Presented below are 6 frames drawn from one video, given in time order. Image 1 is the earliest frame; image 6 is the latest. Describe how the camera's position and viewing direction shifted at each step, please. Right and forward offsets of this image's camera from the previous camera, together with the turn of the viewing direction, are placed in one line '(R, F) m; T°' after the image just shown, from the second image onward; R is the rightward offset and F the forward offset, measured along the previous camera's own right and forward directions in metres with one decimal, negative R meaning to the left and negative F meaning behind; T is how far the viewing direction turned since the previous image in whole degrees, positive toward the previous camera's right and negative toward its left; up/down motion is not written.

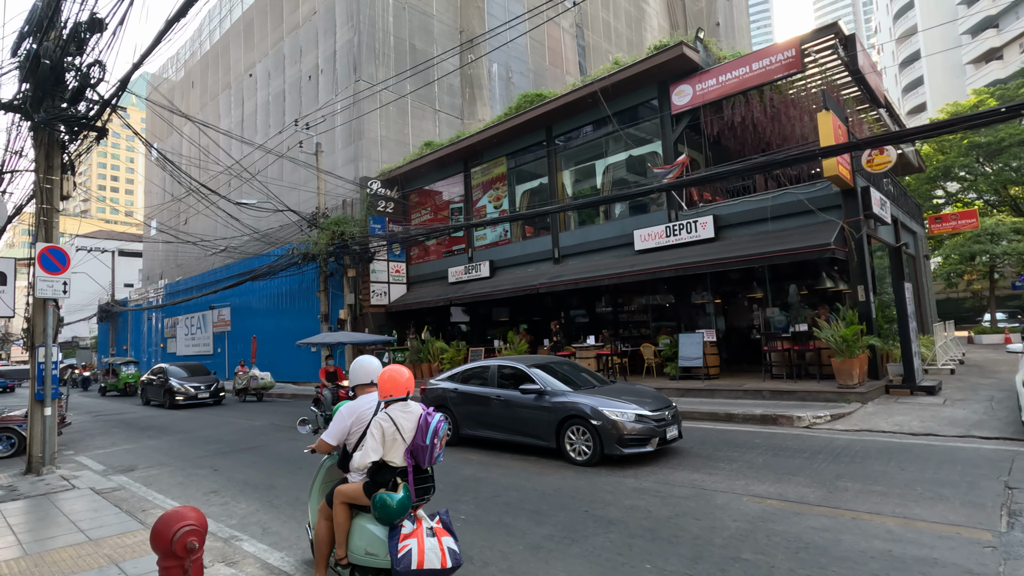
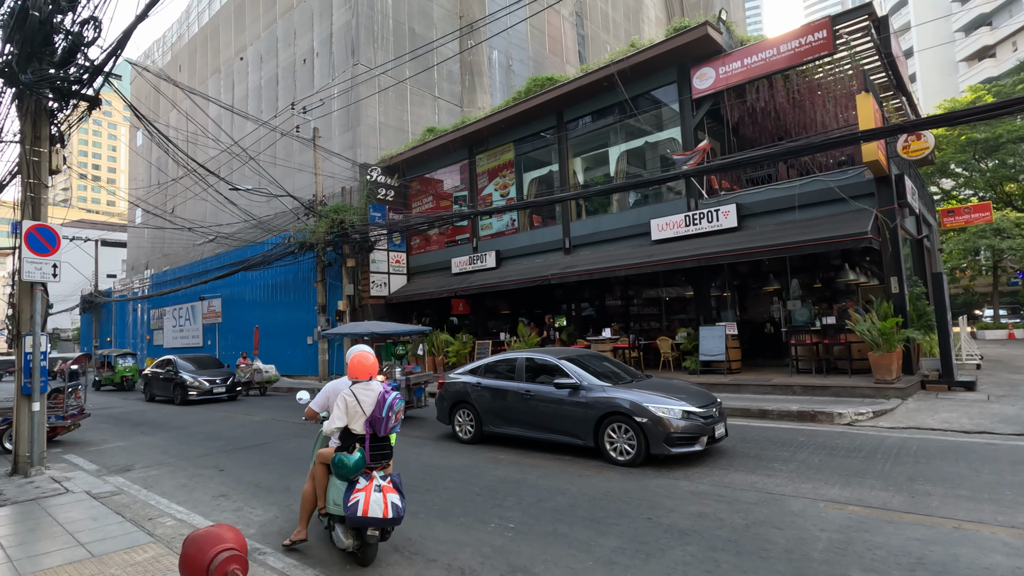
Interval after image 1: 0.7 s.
(-0.6, +0.6) m; +1°
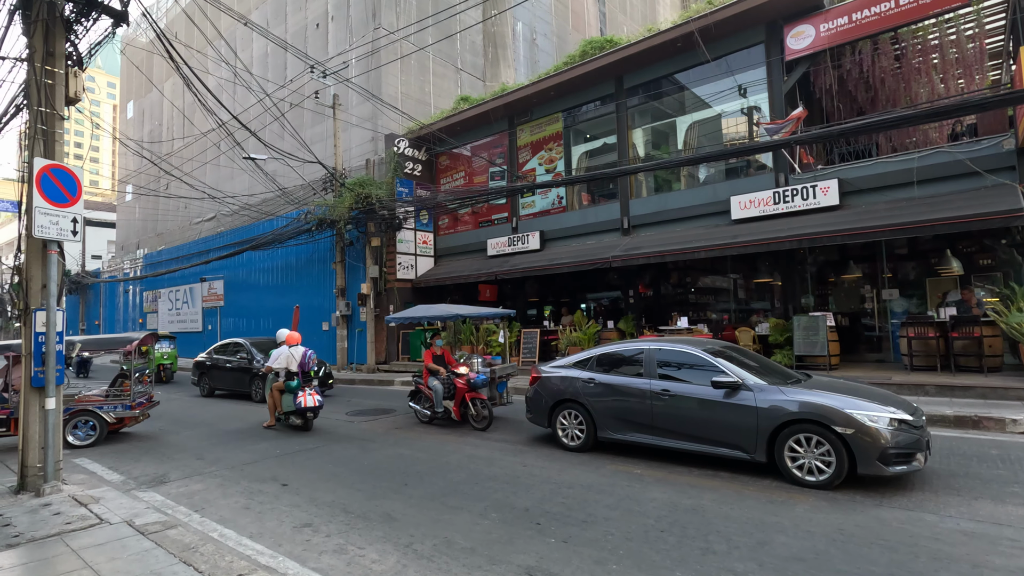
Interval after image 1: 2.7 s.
(-1.7, +1.5) m; +1°
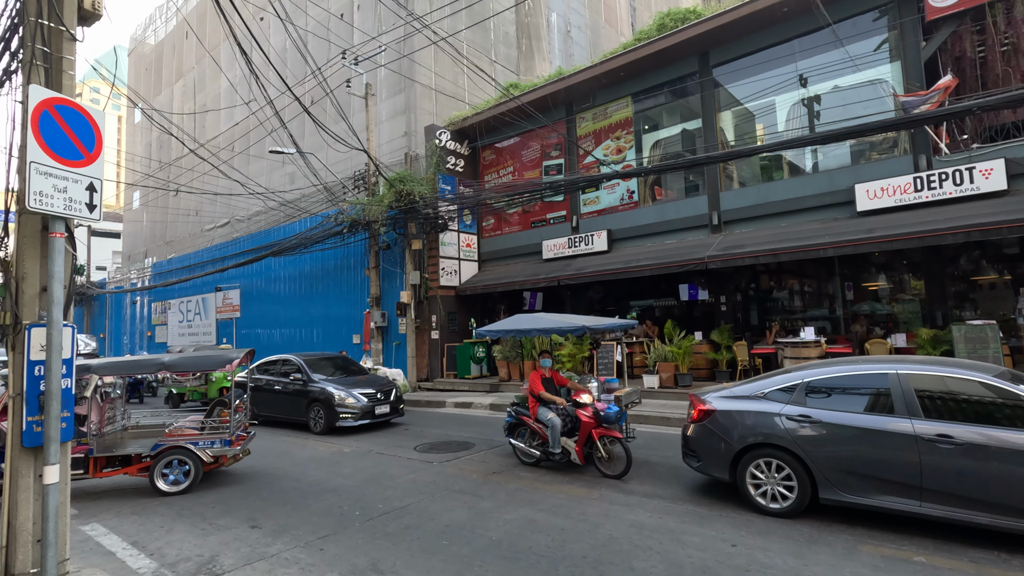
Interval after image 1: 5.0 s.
(-1.7, +1.9) m; 0°
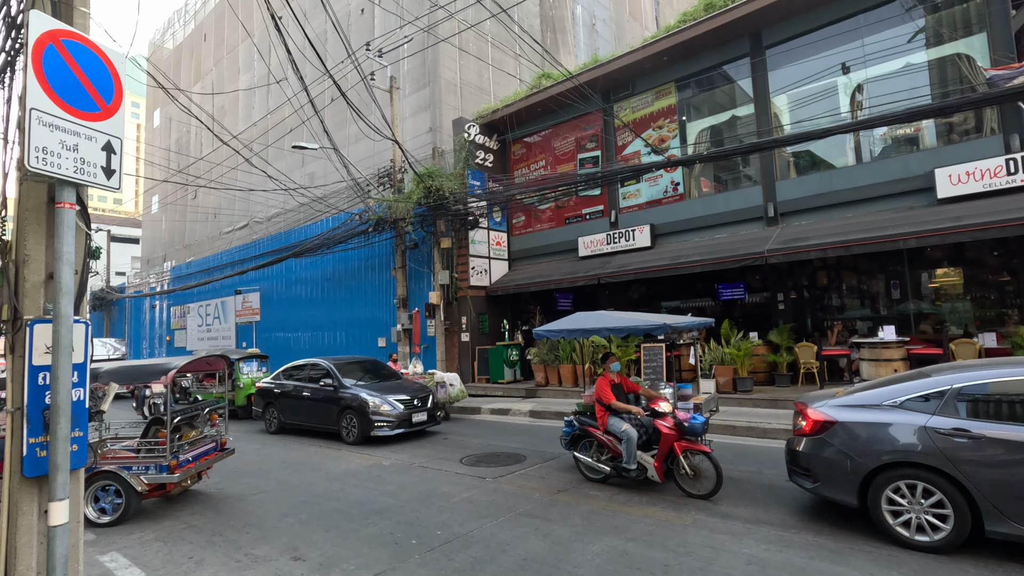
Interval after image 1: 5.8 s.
(-0.6, +0.8) m; -1°
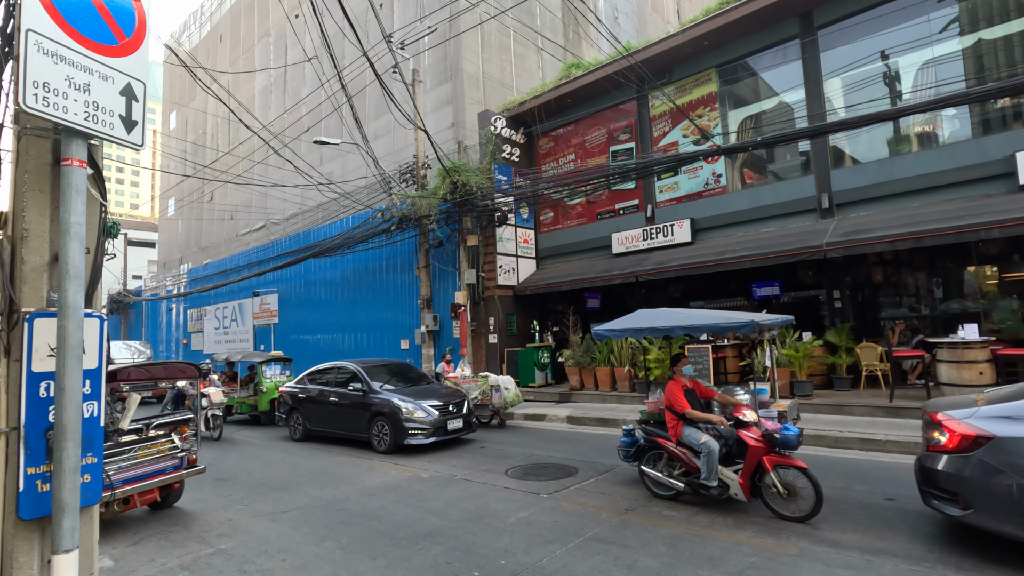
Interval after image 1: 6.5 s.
(-0.5, +0.7) m; -1°
